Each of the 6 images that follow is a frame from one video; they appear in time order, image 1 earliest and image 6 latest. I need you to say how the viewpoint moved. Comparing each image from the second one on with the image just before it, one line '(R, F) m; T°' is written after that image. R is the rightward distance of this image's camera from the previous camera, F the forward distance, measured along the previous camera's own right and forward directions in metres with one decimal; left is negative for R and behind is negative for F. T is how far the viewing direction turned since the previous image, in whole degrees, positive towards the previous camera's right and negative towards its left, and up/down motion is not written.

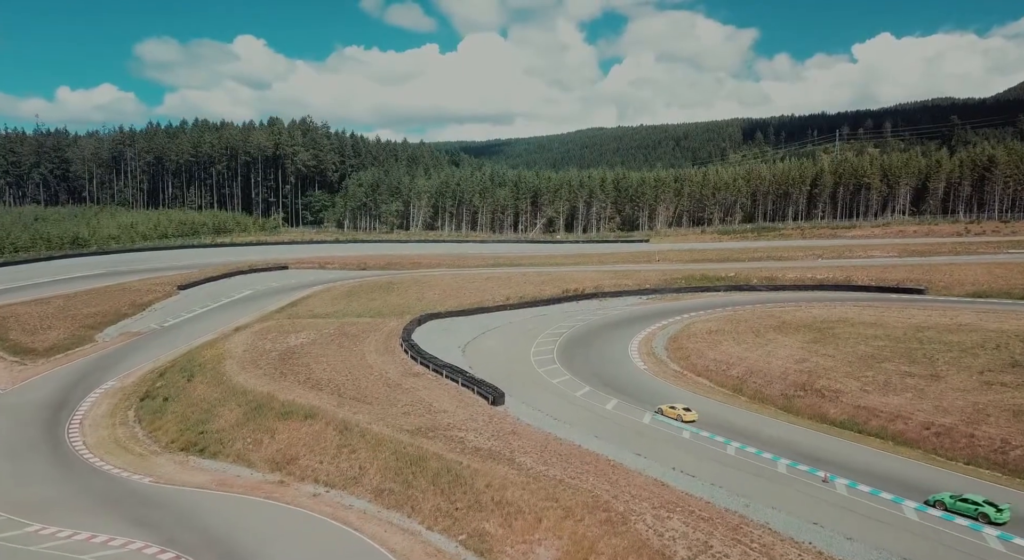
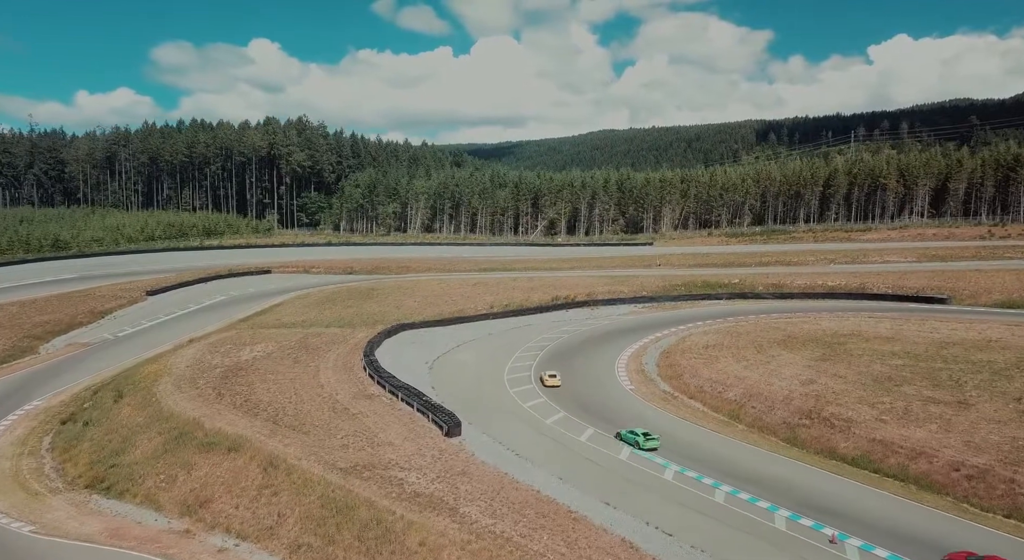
(+2.4, +4.9) m; -1°
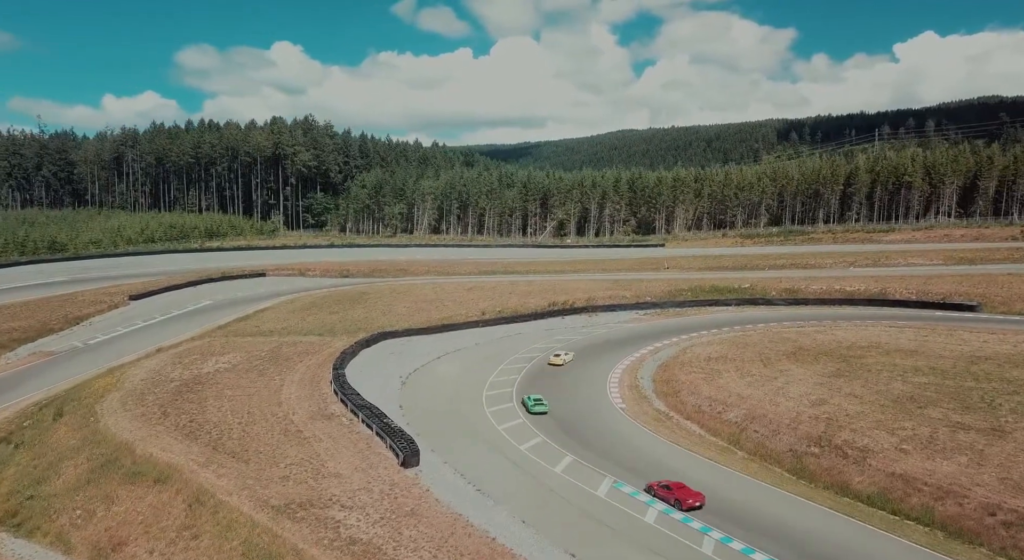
(+2.2, +3.8) m; -2°
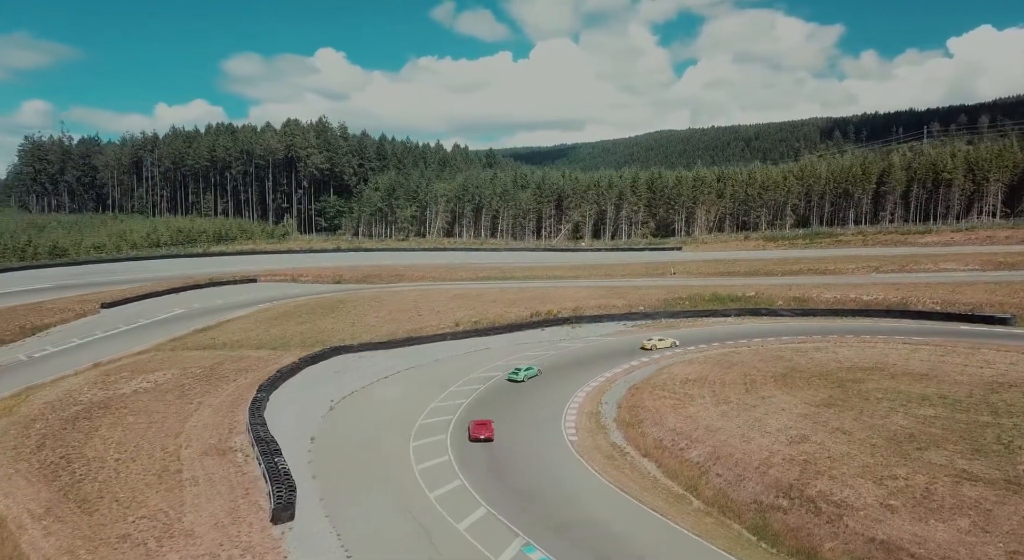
(+4.9, +4.9) m; -3°
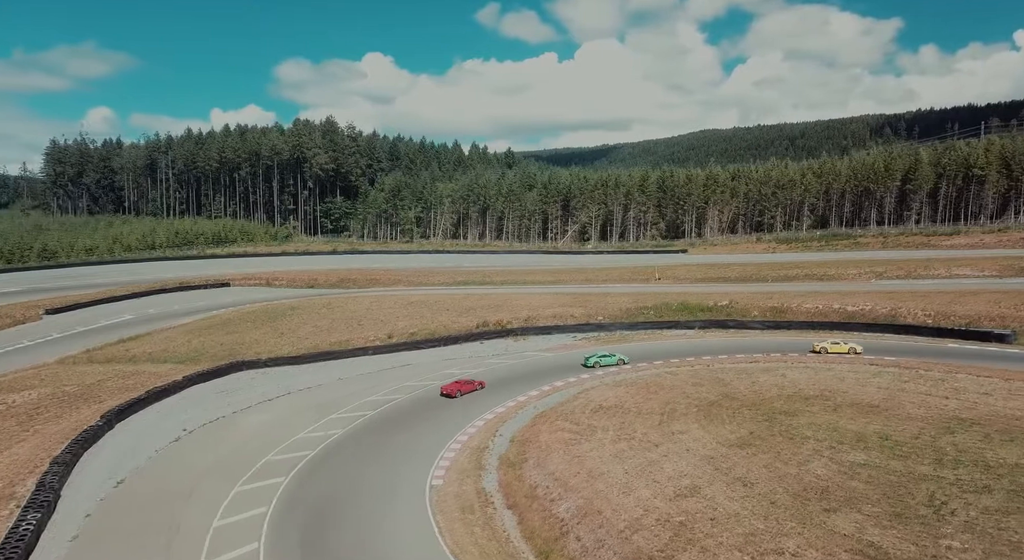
(+7.5, +5.0) m; -3°
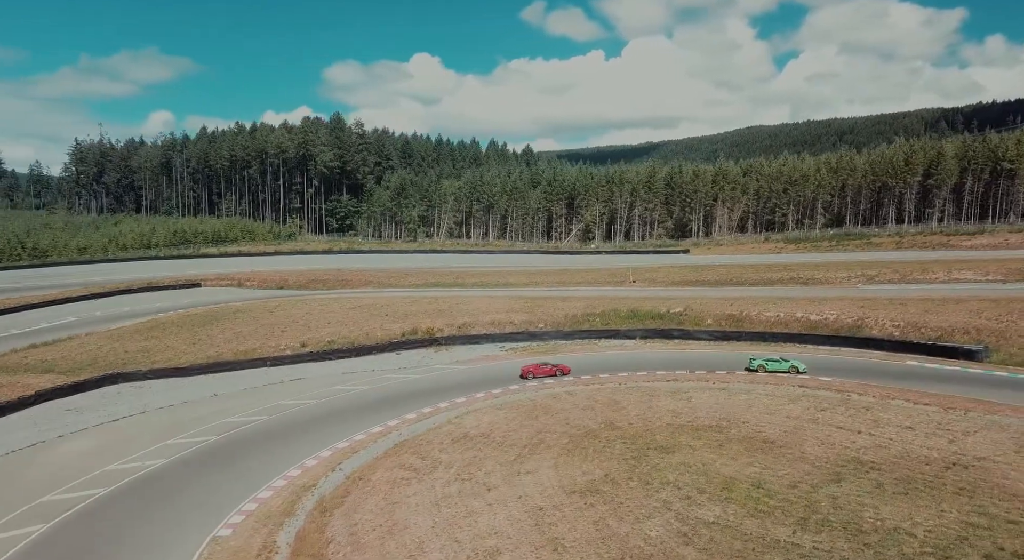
(+7.9, +4.4) m; -4°
